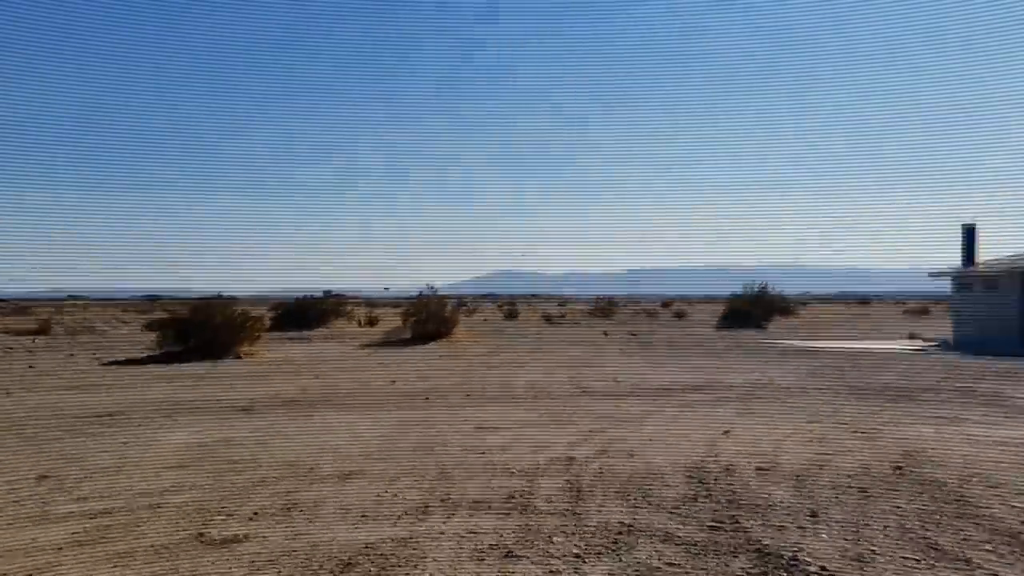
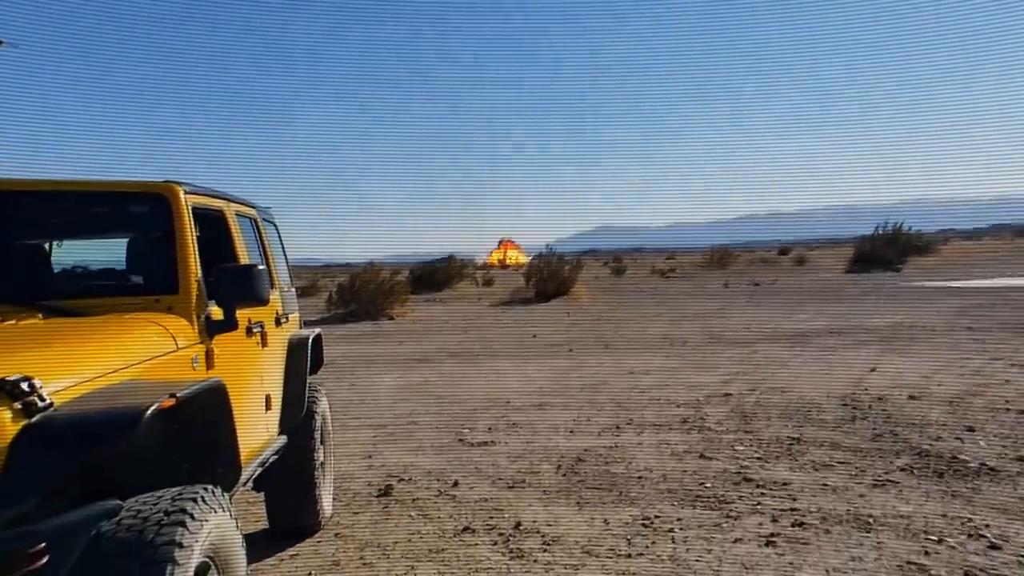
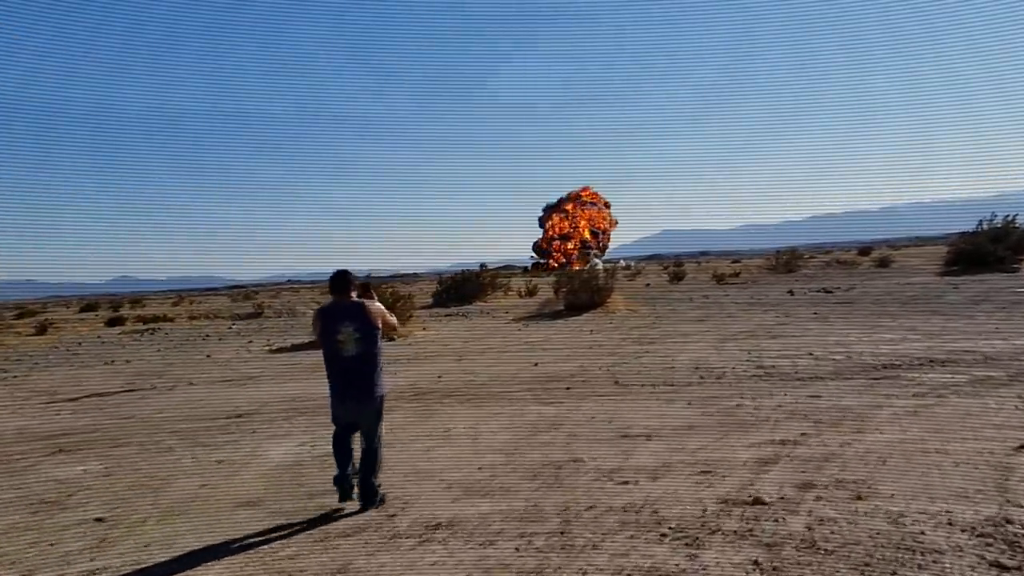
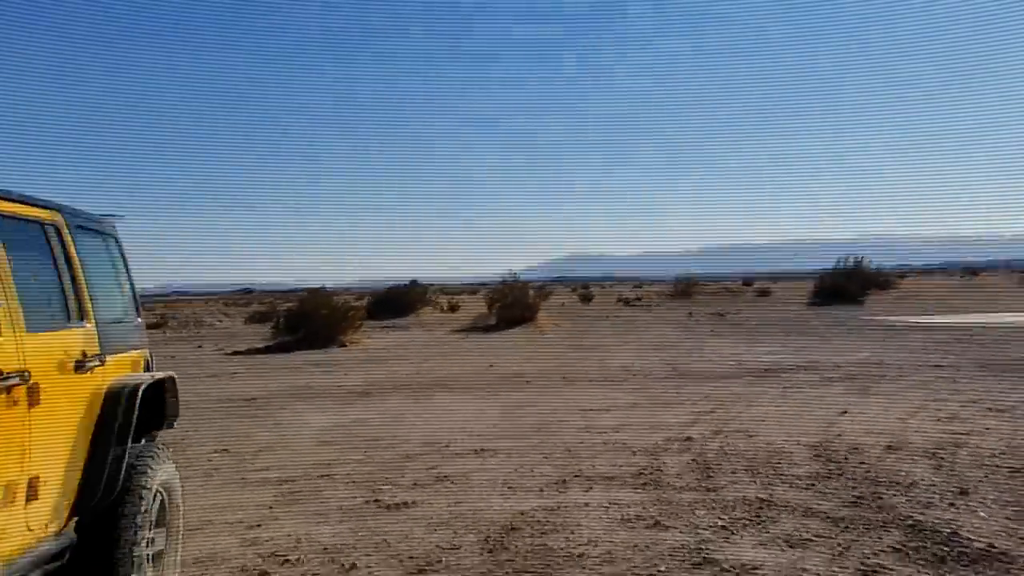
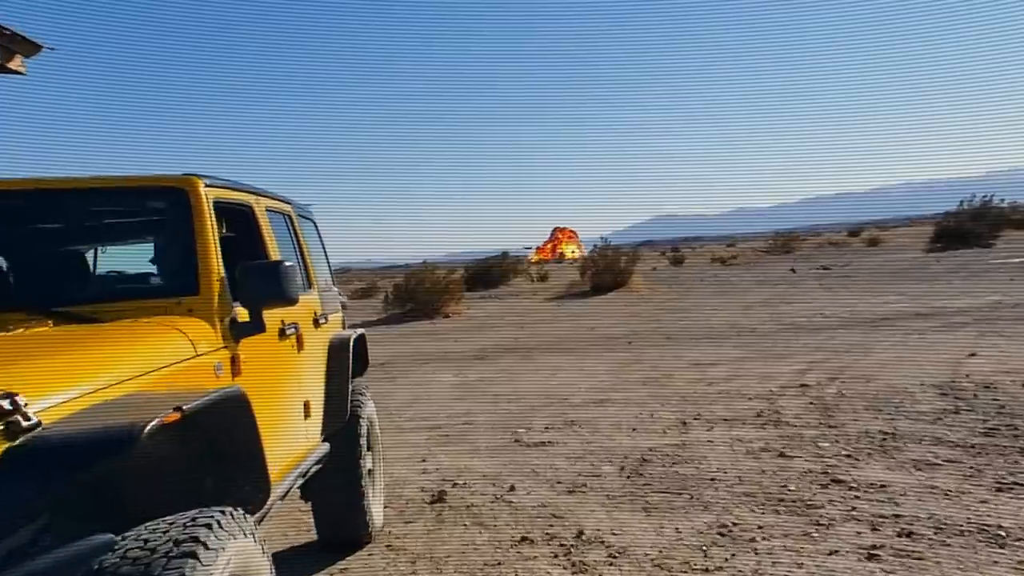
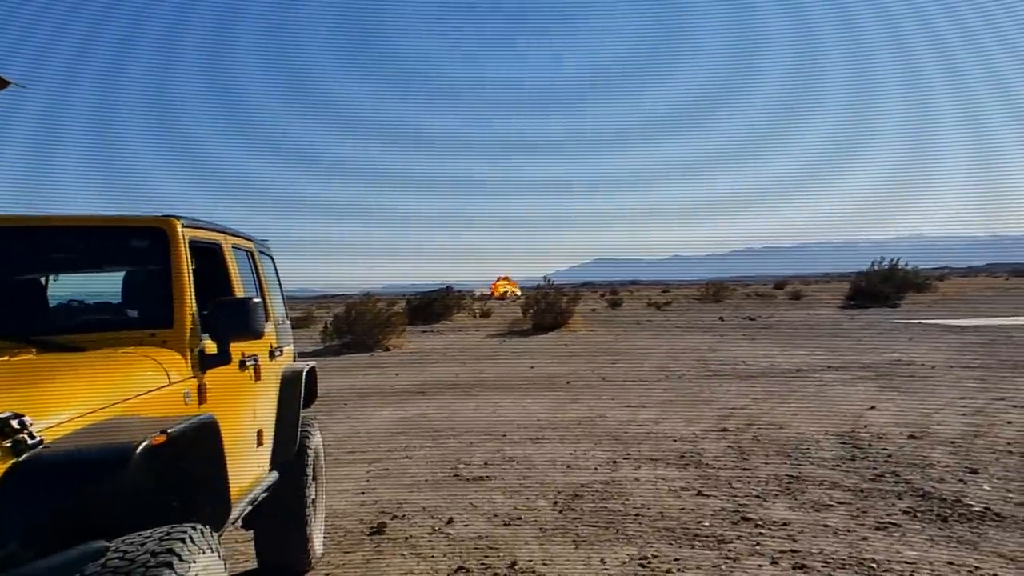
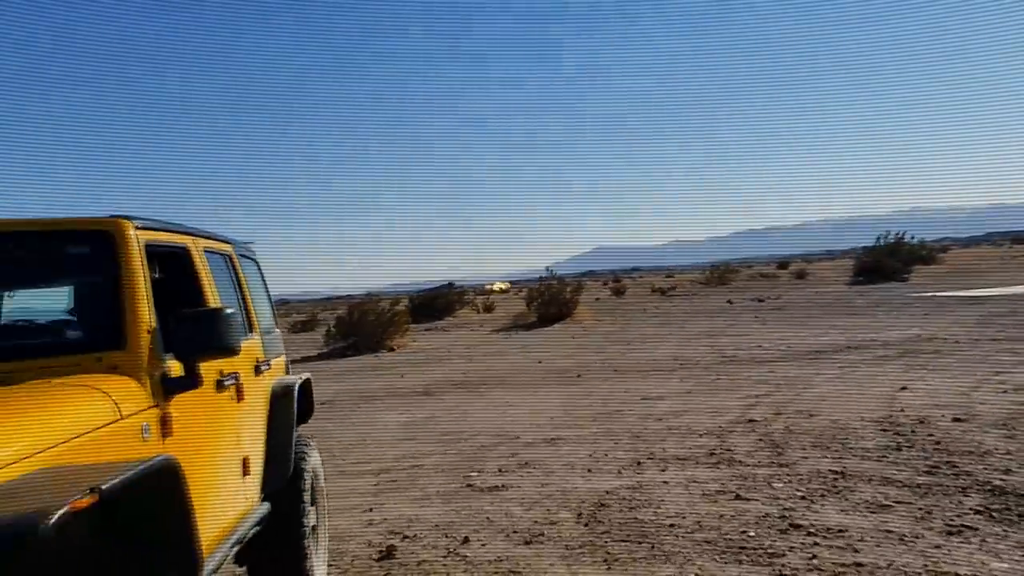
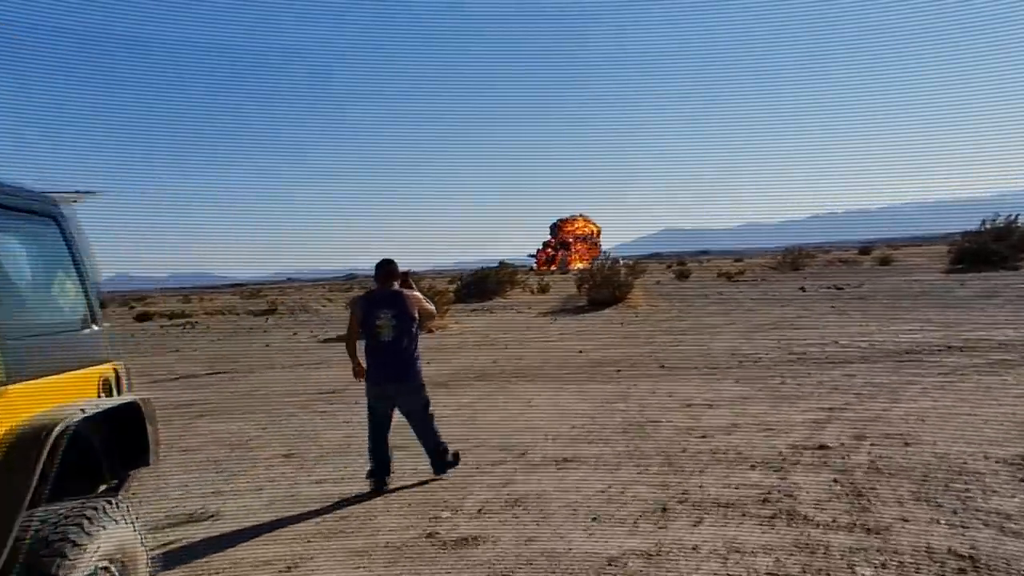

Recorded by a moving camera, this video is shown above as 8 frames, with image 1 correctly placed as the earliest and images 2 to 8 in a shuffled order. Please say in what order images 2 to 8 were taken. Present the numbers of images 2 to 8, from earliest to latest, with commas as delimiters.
4, 7, 6, 2, 5, 8, 3
